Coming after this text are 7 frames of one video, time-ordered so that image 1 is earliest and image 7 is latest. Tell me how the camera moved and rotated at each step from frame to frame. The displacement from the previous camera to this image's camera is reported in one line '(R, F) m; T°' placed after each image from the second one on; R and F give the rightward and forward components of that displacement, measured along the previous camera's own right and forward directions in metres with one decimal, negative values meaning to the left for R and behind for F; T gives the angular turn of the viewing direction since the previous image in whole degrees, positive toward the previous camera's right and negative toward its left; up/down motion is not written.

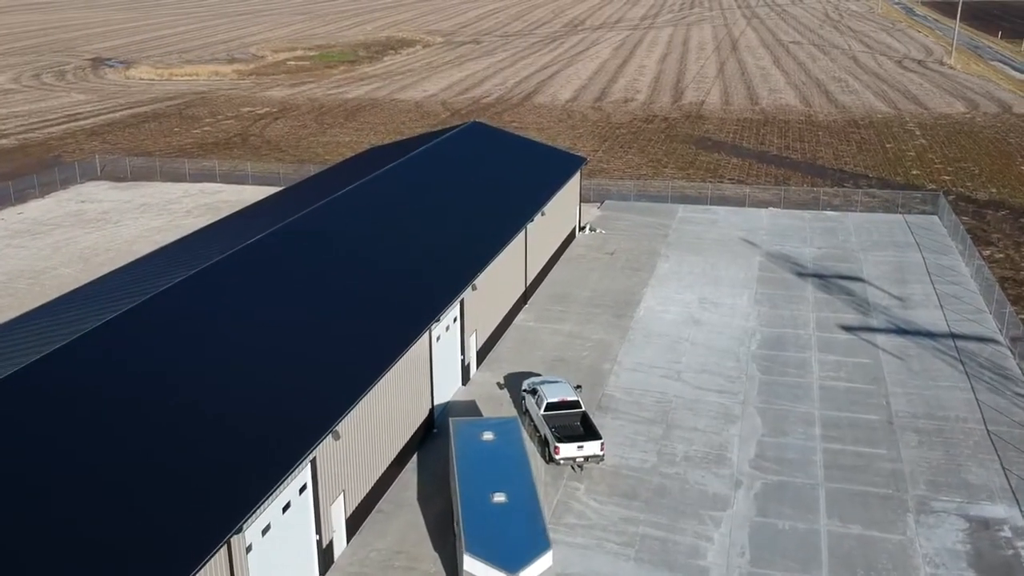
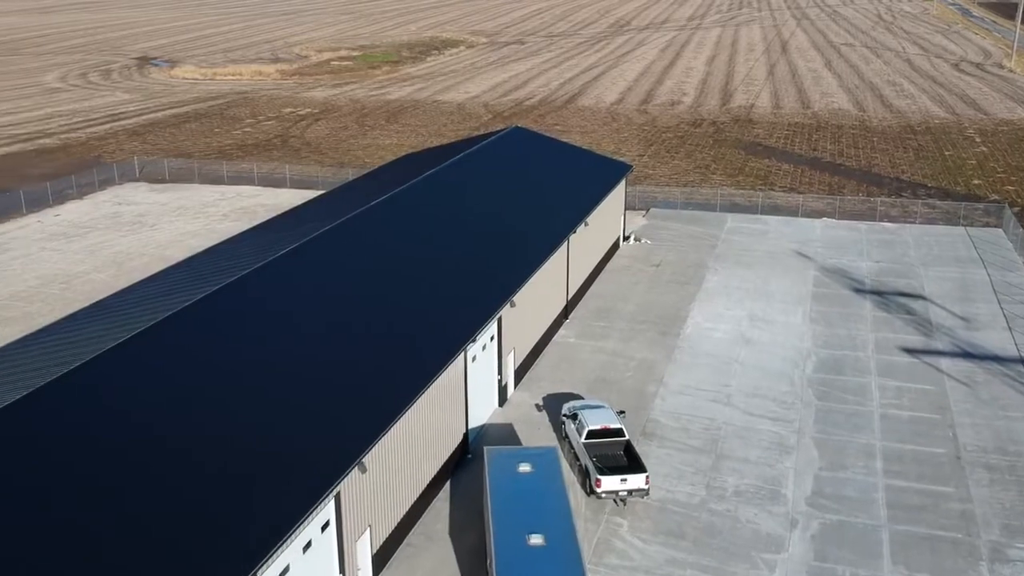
(0.0, +1.1) m; -2°
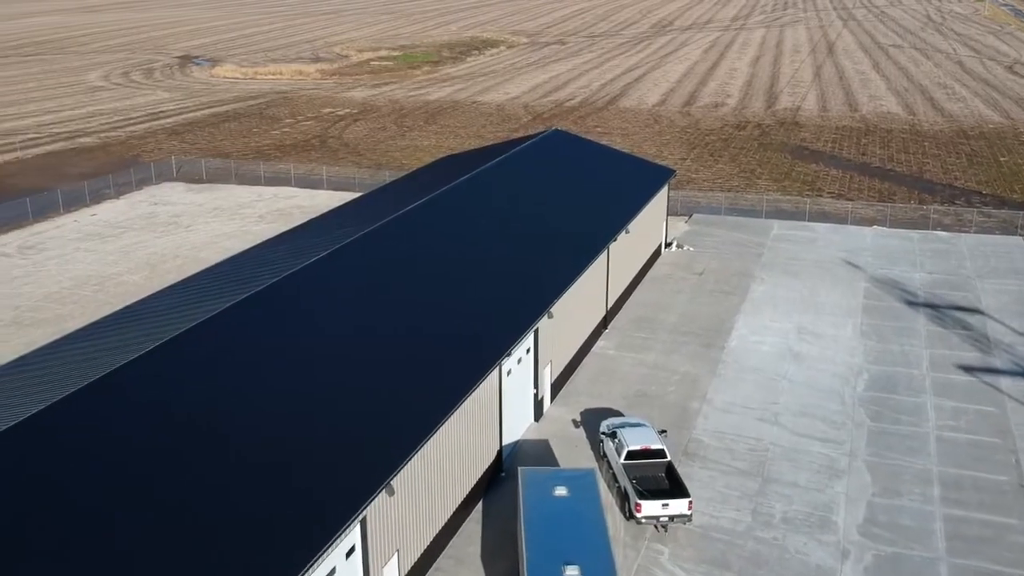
(0.0, +0.8) m; -2°
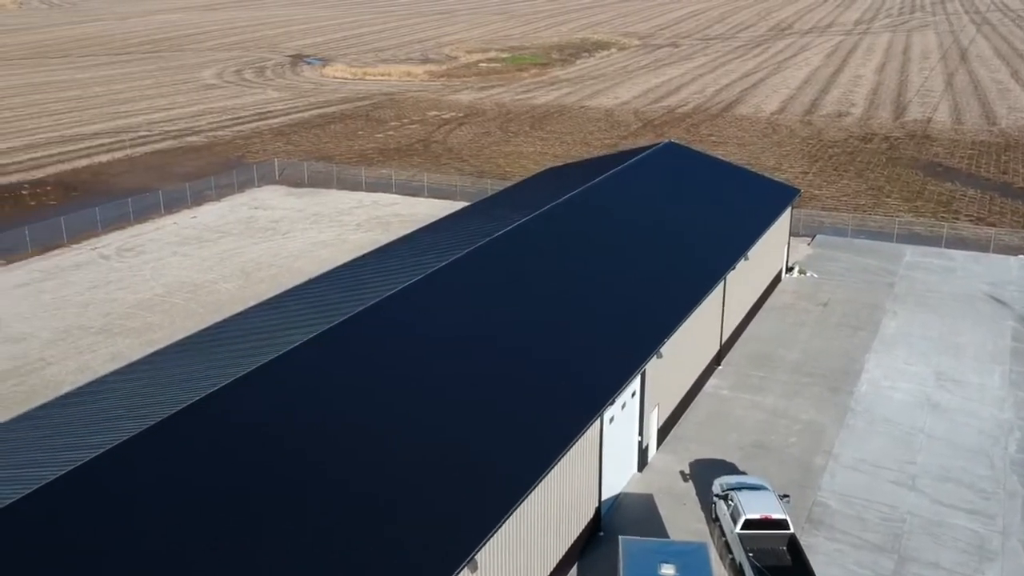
(-0.1, +1.7) m; -6°
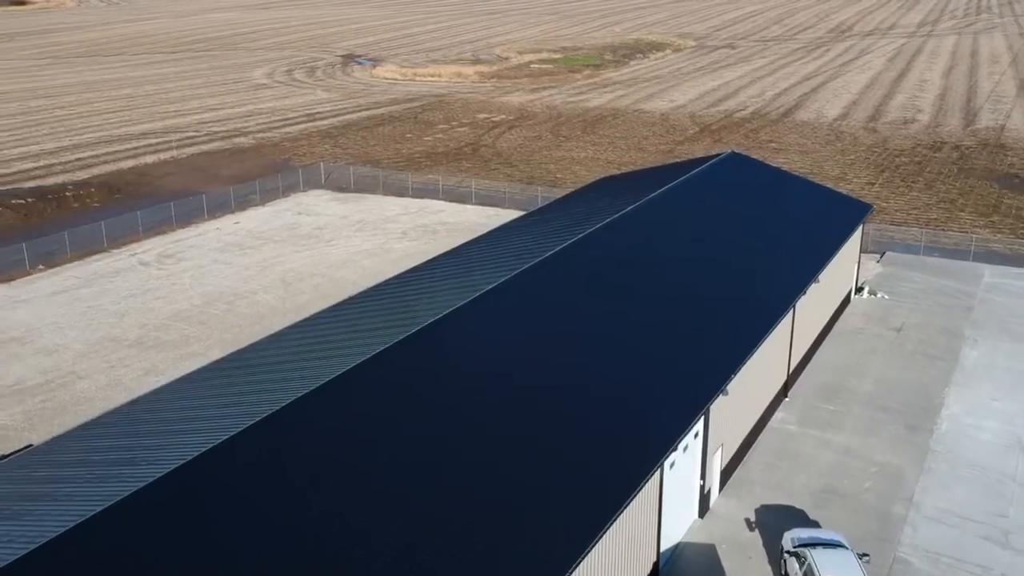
(-0.1, +1.3) m; -3°
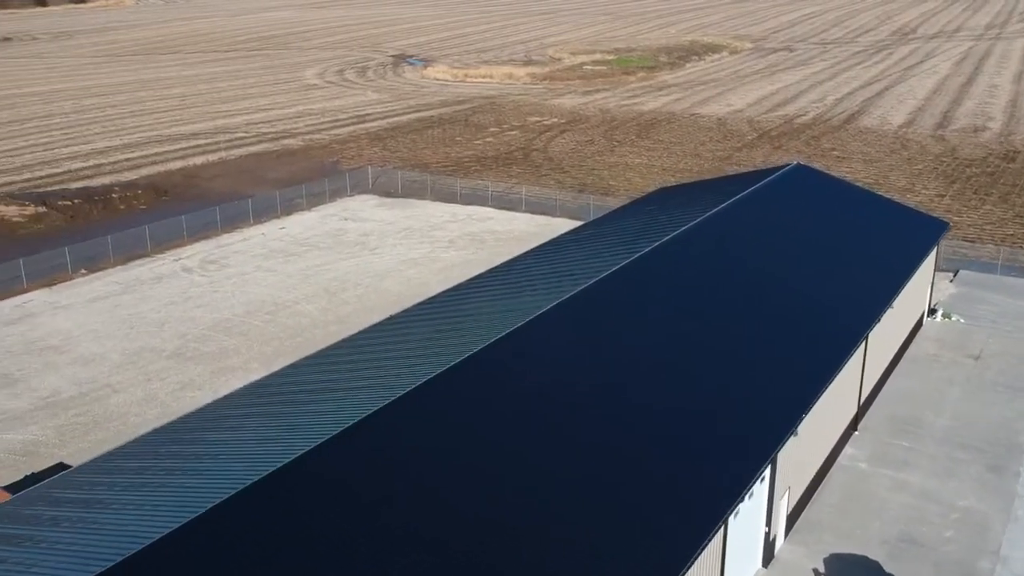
(-0.1, +1.1) m; -3°
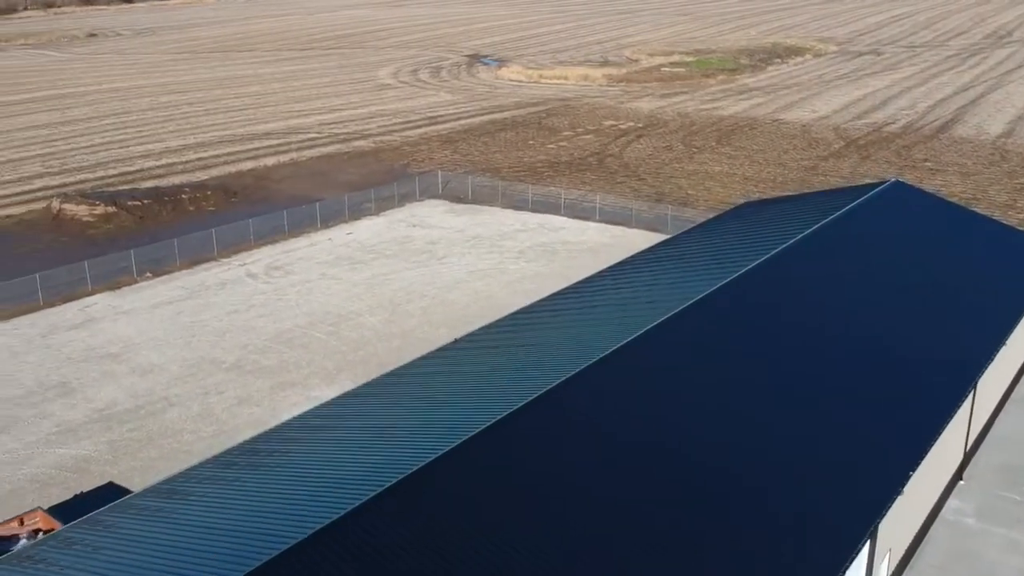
(-0.1, +1.2) m; -4°
